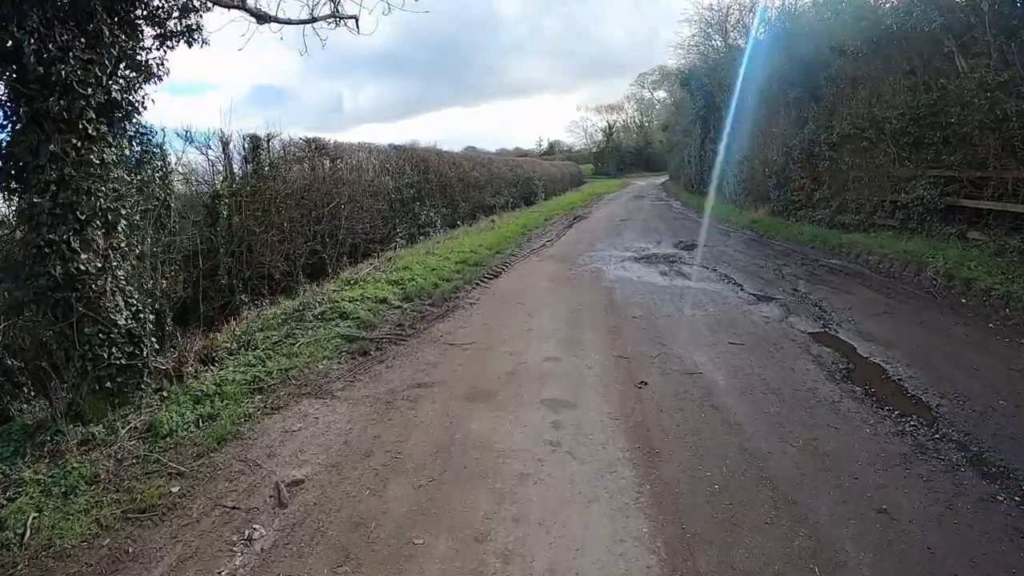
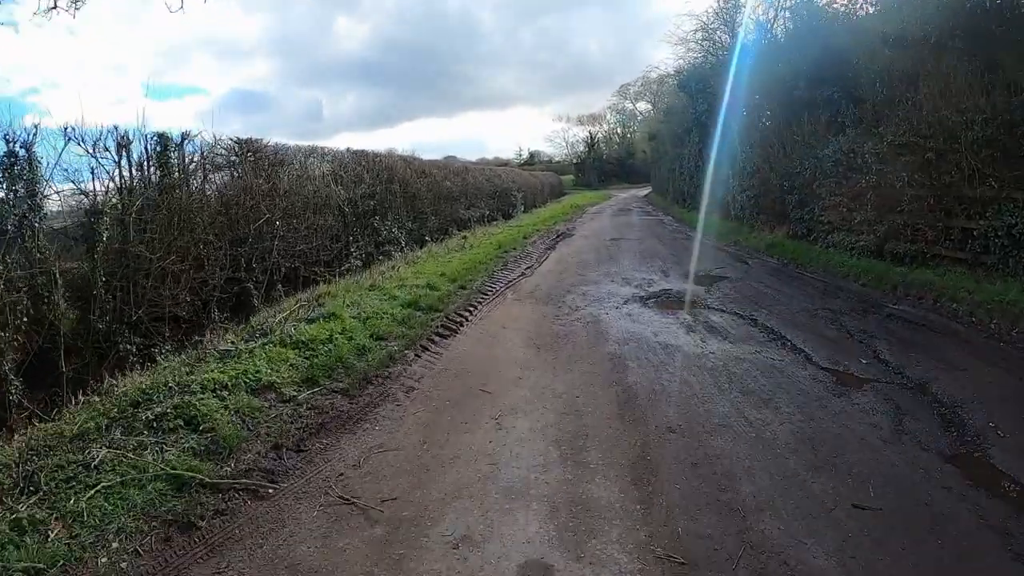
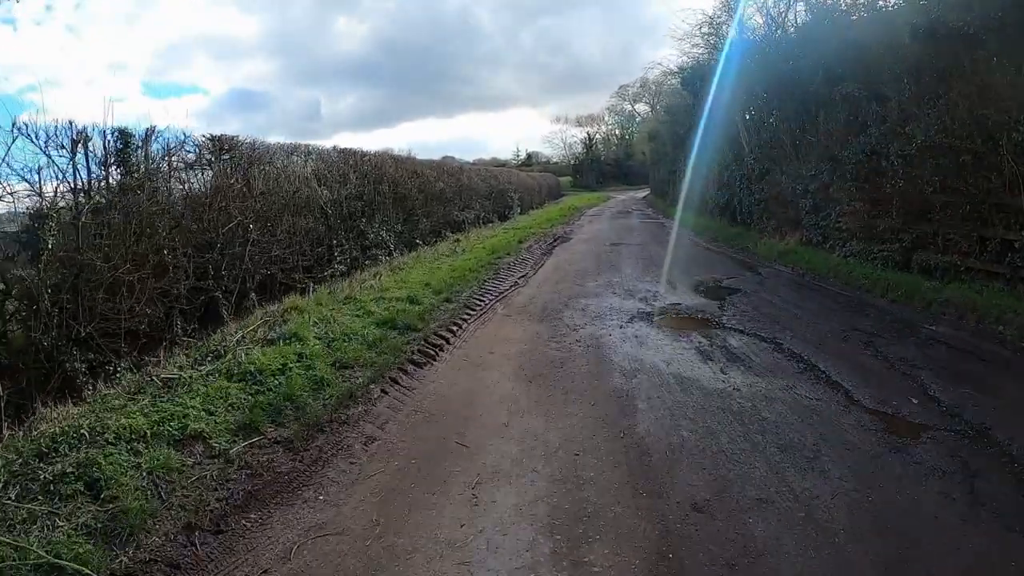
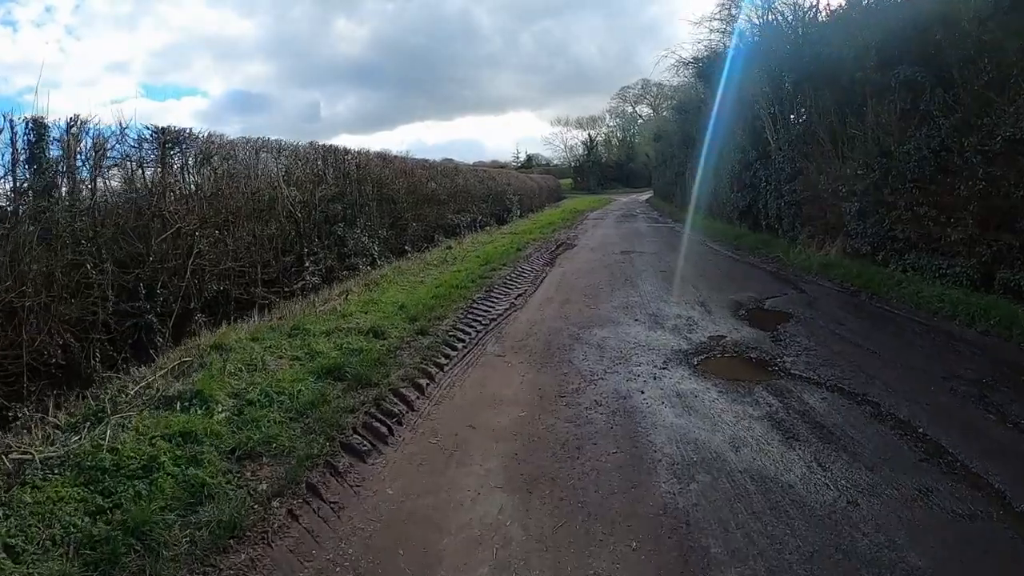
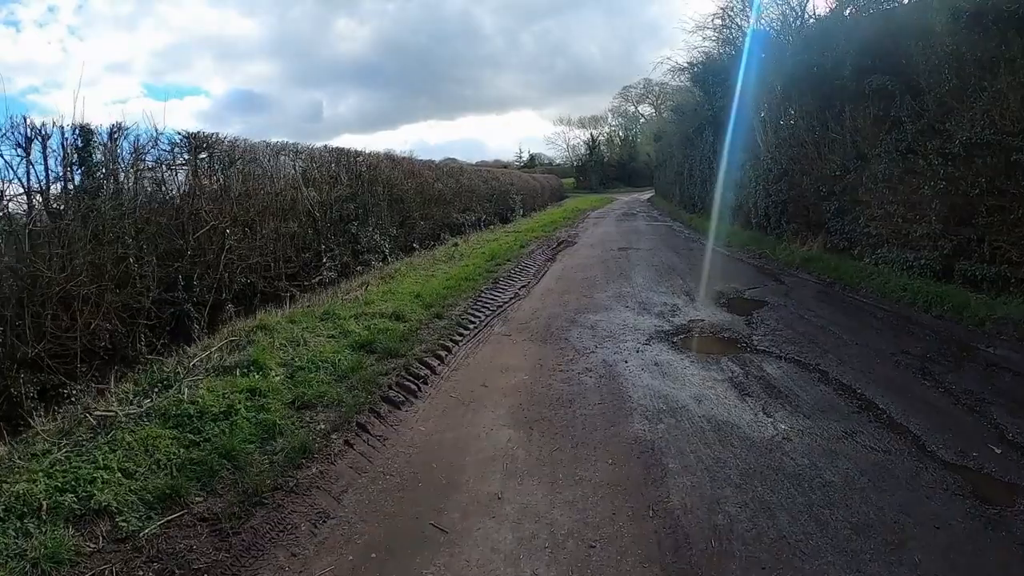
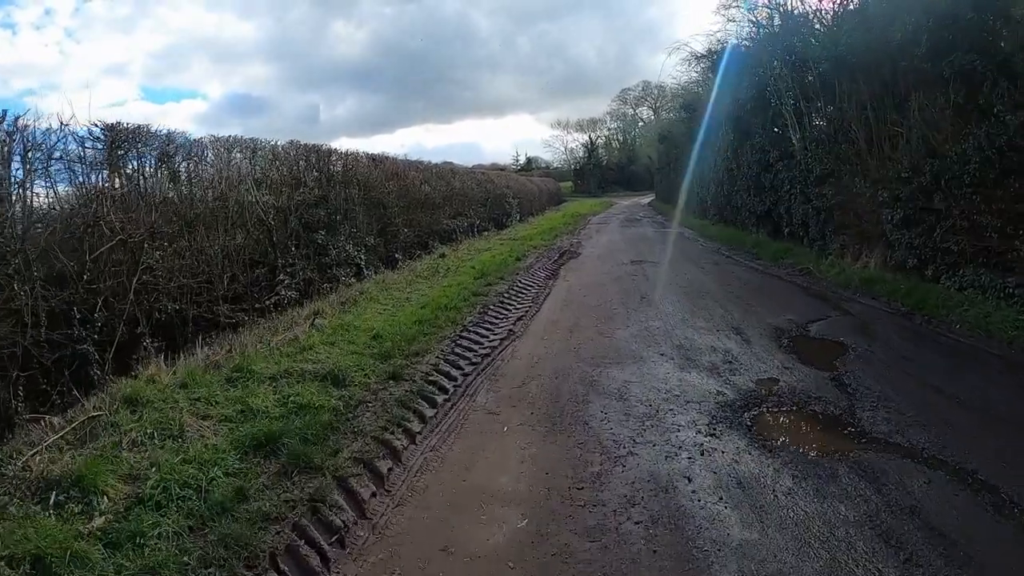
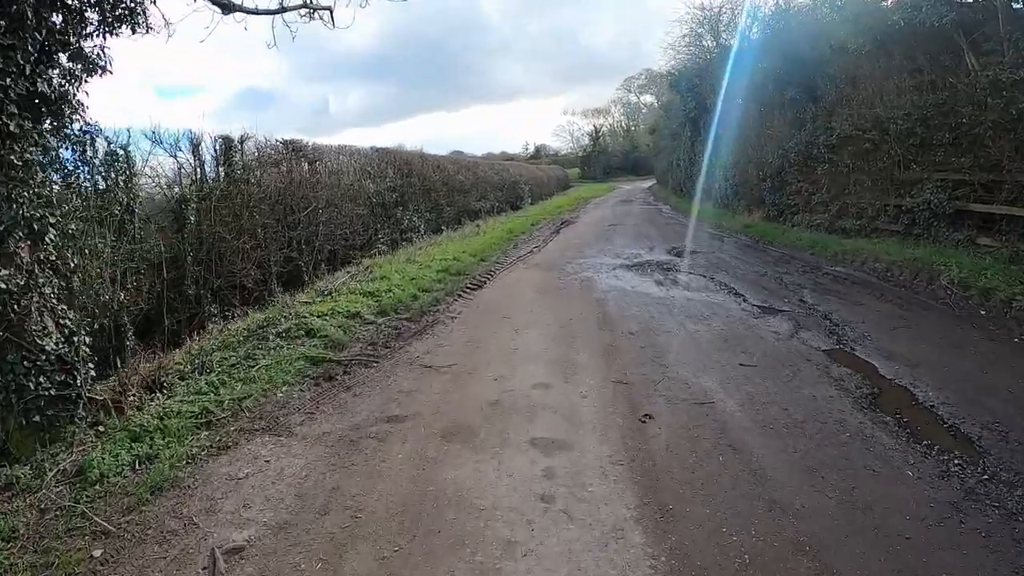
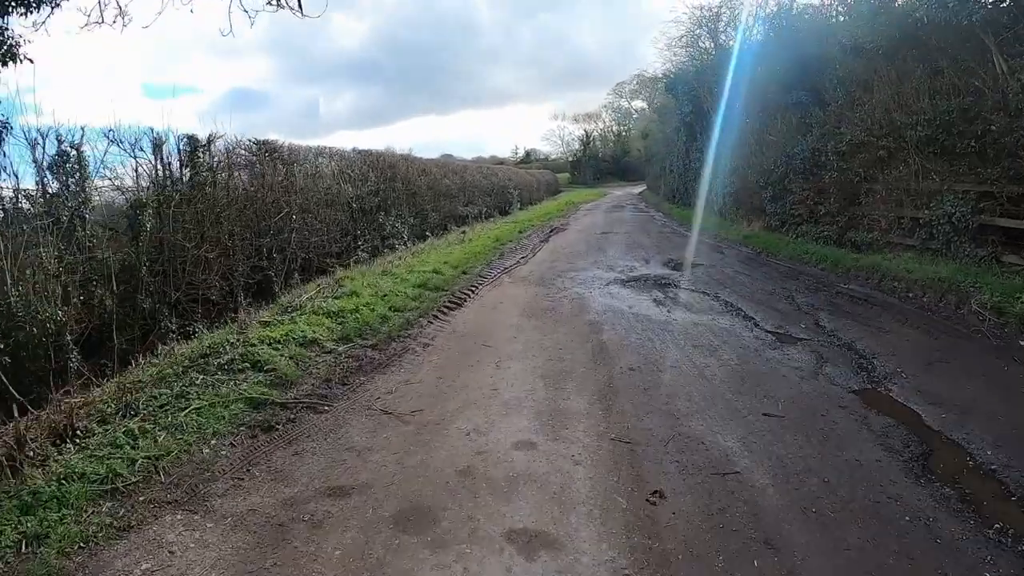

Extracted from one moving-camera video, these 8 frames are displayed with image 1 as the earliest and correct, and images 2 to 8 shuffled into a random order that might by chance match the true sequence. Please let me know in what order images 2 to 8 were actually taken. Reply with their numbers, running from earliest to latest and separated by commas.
7, 8, 2, 3, 5, 4, 6
